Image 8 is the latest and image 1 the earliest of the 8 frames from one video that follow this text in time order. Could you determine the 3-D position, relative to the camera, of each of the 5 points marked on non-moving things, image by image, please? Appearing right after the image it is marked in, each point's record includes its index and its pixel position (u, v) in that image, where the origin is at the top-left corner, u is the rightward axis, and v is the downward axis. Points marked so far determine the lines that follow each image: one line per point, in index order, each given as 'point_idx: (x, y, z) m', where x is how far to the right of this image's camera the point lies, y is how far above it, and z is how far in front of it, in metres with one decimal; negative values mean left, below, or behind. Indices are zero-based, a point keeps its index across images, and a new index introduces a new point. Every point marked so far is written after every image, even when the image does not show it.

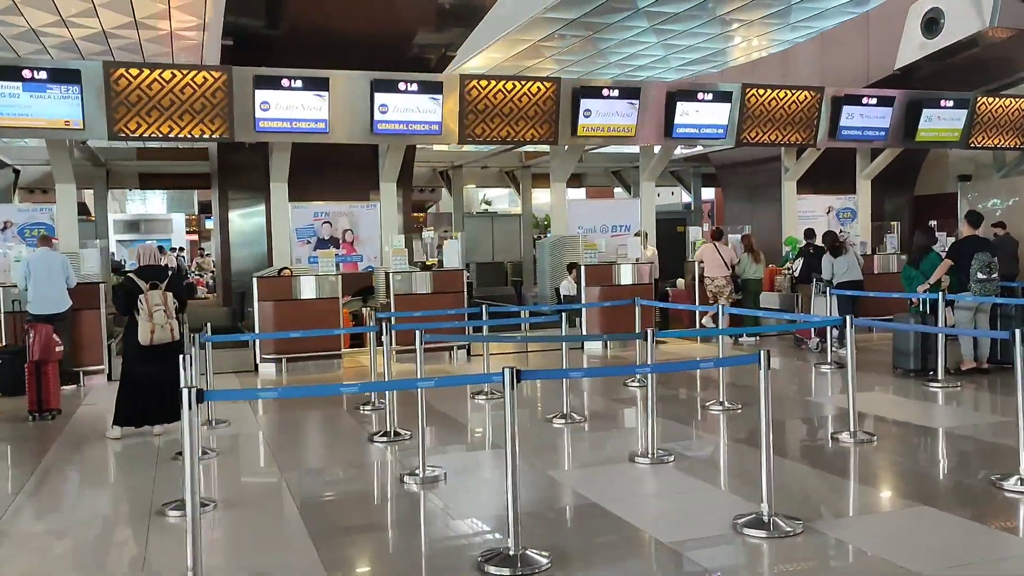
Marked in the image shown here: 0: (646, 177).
0: (+1.9, +1.5, +12.2) m
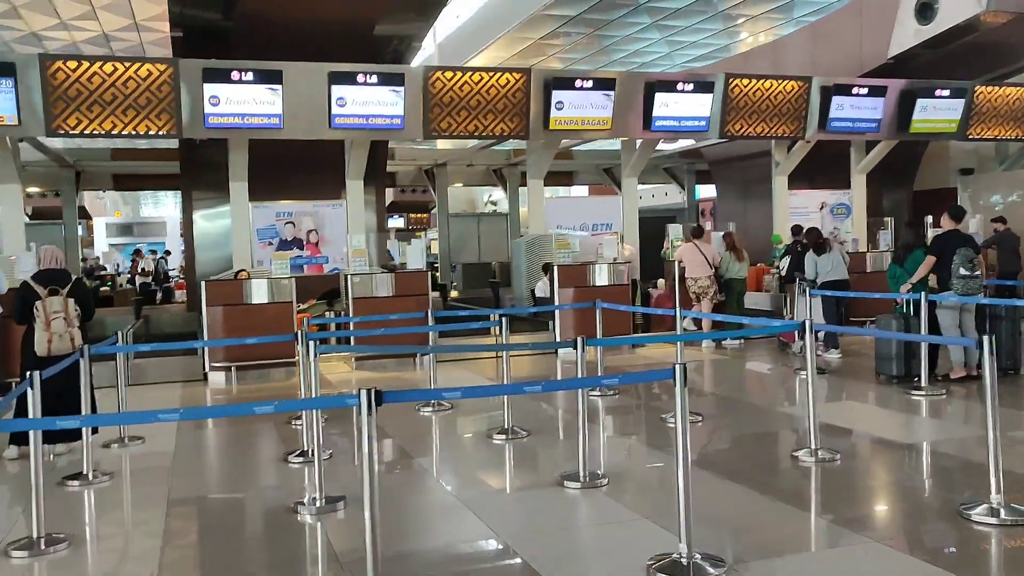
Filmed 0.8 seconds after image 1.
0: (+1.5, +1.5, +11.7) m
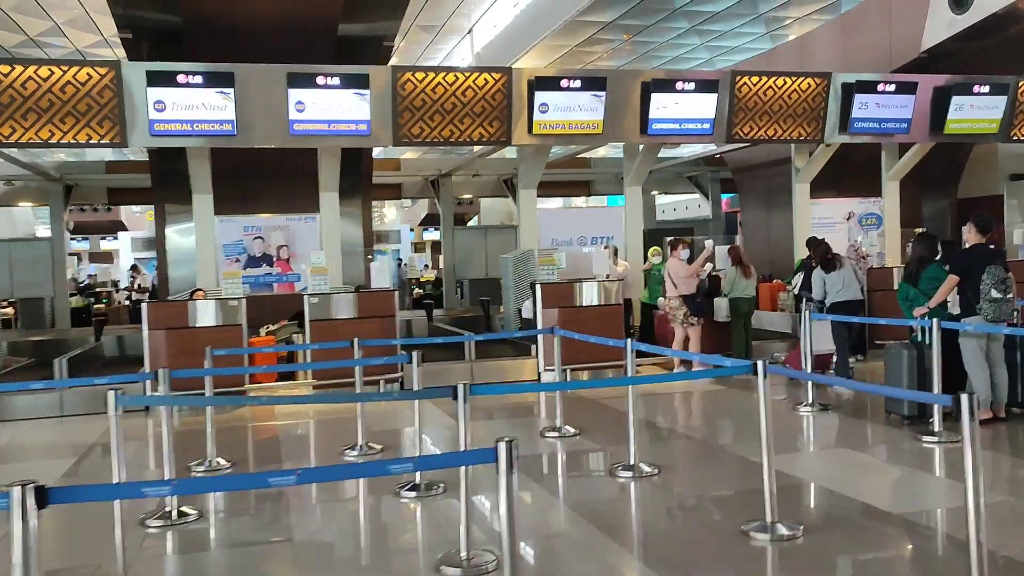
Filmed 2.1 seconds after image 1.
0: (+1.4, +1.3, +10.7) m
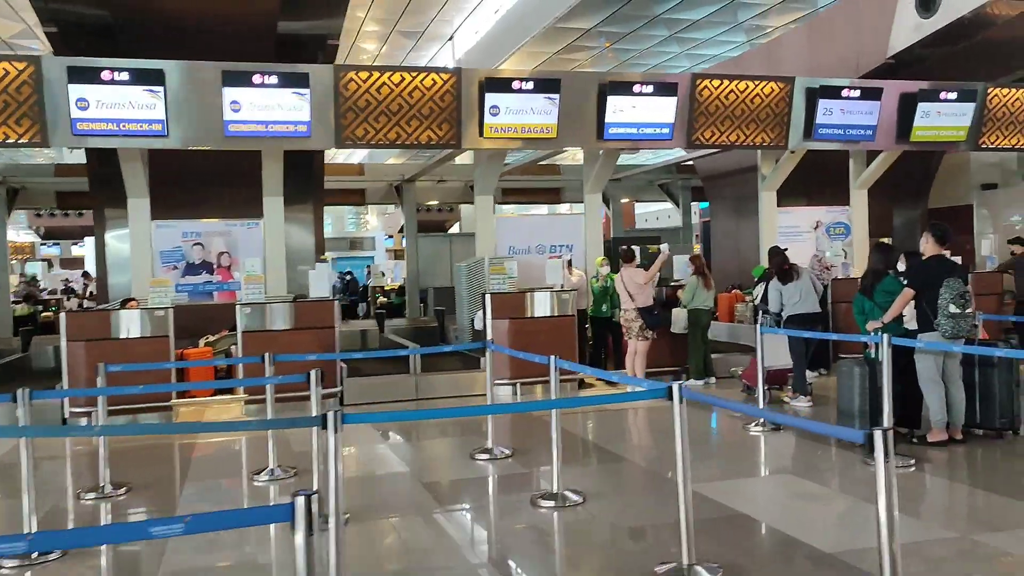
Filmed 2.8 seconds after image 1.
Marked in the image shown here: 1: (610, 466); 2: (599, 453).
0: (+0.9, +1.2, +10.4) m
1: (+0.7, -1.2, +6.0) m
2: (+0.6, -1.2, +6.4) m
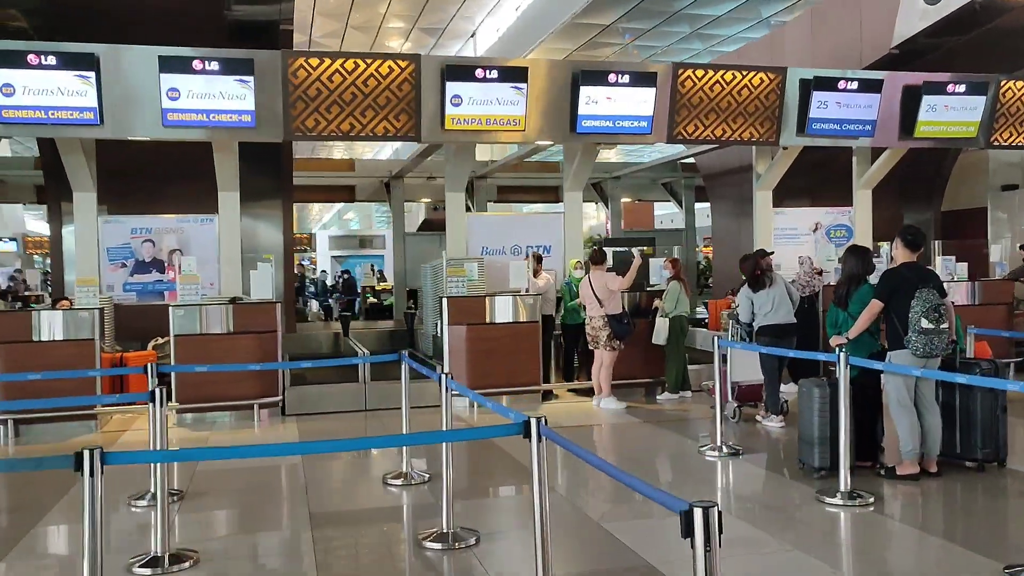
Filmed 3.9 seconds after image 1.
0: (+0.6, +1.1, +9.8) m
1: (+0.2, -1.2, +5.4) m
2: (+0.2, -1.2, +5.8) m
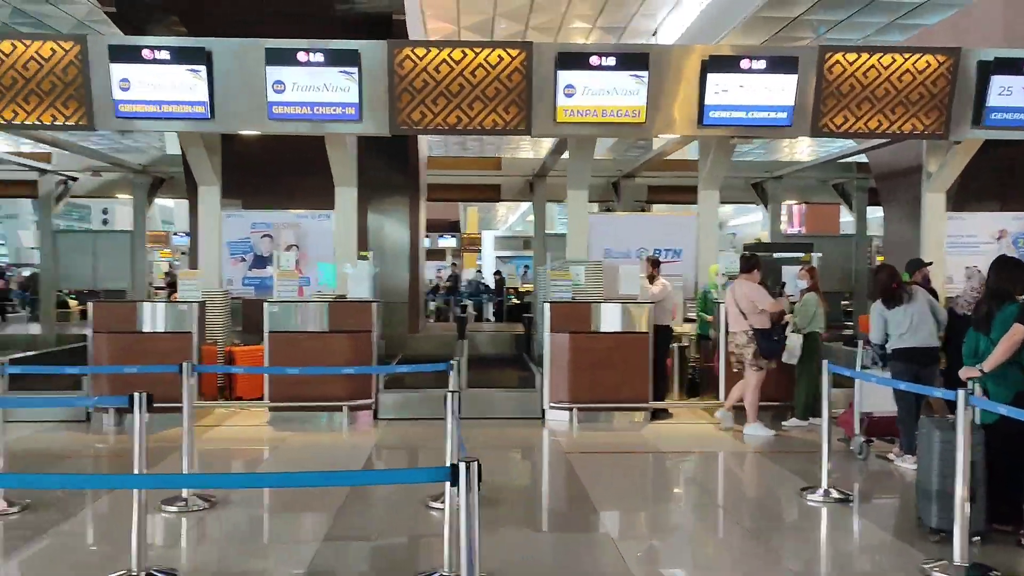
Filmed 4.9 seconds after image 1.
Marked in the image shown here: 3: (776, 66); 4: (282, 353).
0: (+1.9, +1.1, +8.9) m
1: (+0.5, -1.3, +4.7) m
2: (+0.6, -1.2, +5.1) m
3: (+2.3, +1.9, +7.6) m
4: (-1.8, -0.5, +7.1) m
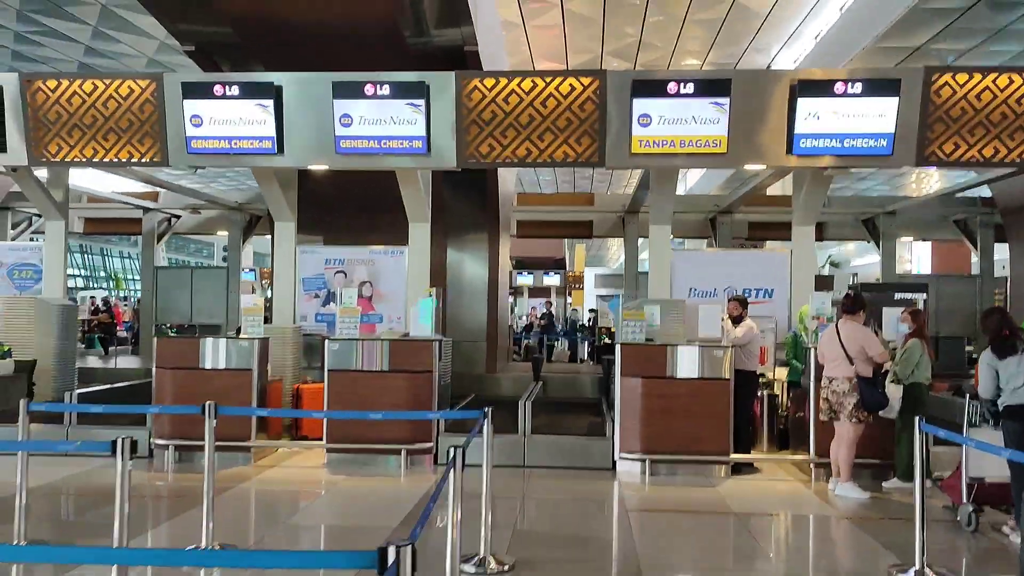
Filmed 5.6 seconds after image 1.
0: (+2.7, +0.7, +8.3) m
1: (+0.7, -1.5, +4.2) m
2: (+0.8, -1.5, +4.6) m
3: (+2.9, +1.6, +6.9) m
4: (-1.3, -0.8, +6.9) m
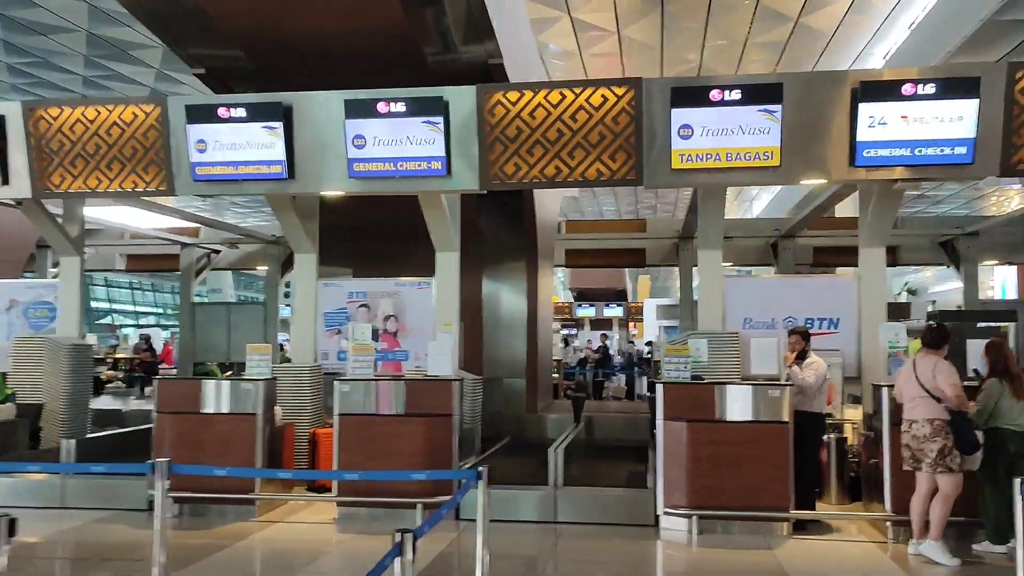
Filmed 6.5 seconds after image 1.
0: (+3.0, +0.4, +7.4) m
1: (+0.7, -1.6, +3.4) m
2: (+0.9, -1.6, +3.7) m
3: (+3.0, +1.4, +6.1) m
4: (-1.1, -1.1, +6.3) m
